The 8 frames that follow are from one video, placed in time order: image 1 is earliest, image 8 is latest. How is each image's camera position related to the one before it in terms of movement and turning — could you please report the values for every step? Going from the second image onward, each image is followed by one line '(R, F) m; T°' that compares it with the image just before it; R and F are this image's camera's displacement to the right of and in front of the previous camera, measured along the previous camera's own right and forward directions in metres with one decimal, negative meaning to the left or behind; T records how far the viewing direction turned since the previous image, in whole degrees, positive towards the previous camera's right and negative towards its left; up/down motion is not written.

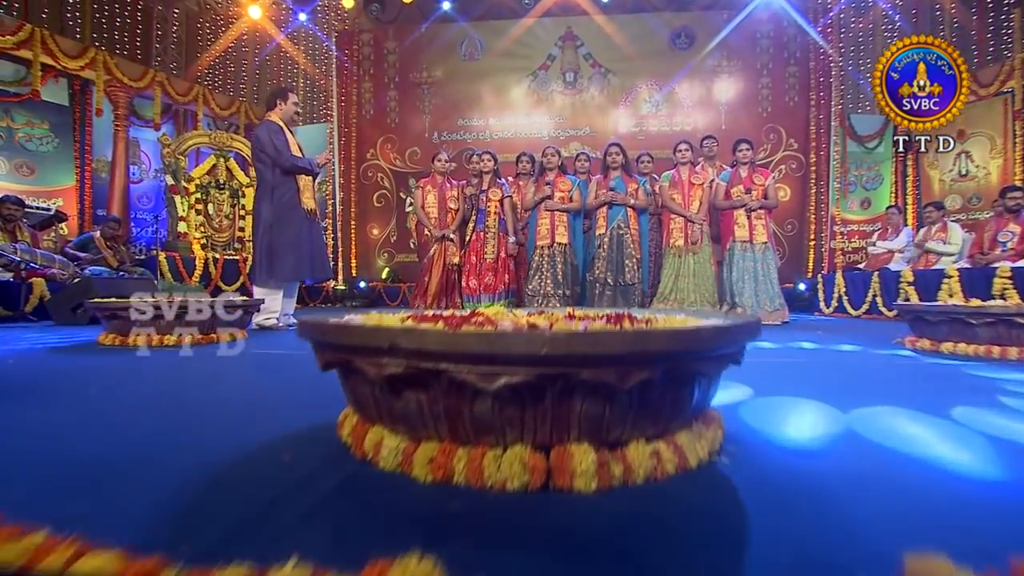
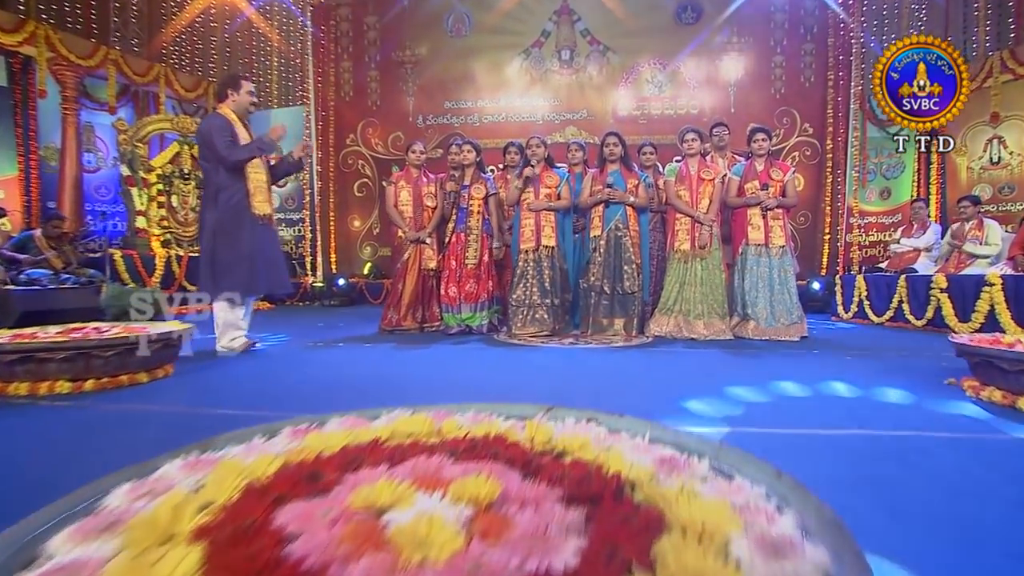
(+0.1, +0.6) m; 0°
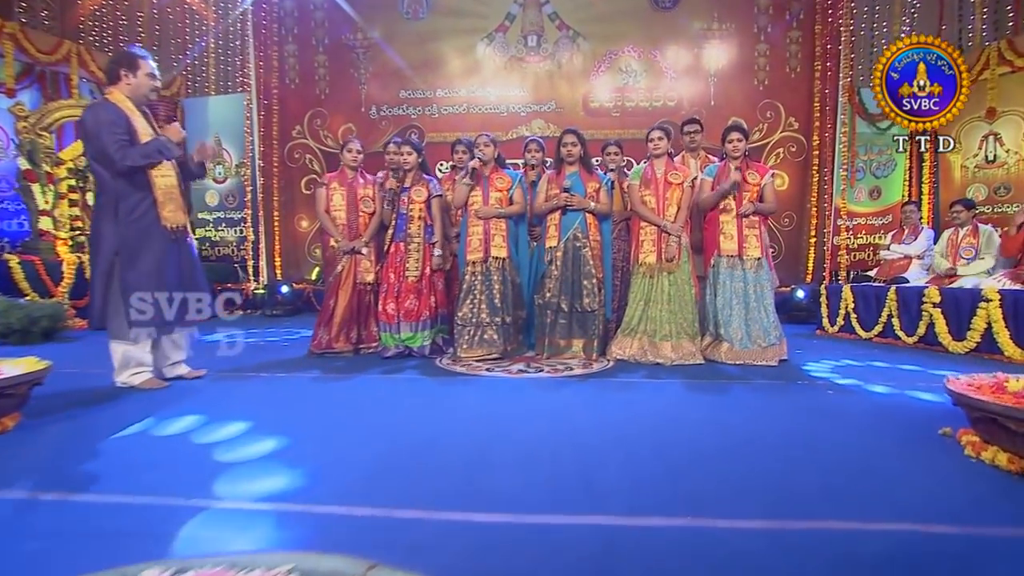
(+0.2, +0.5) m; +1°
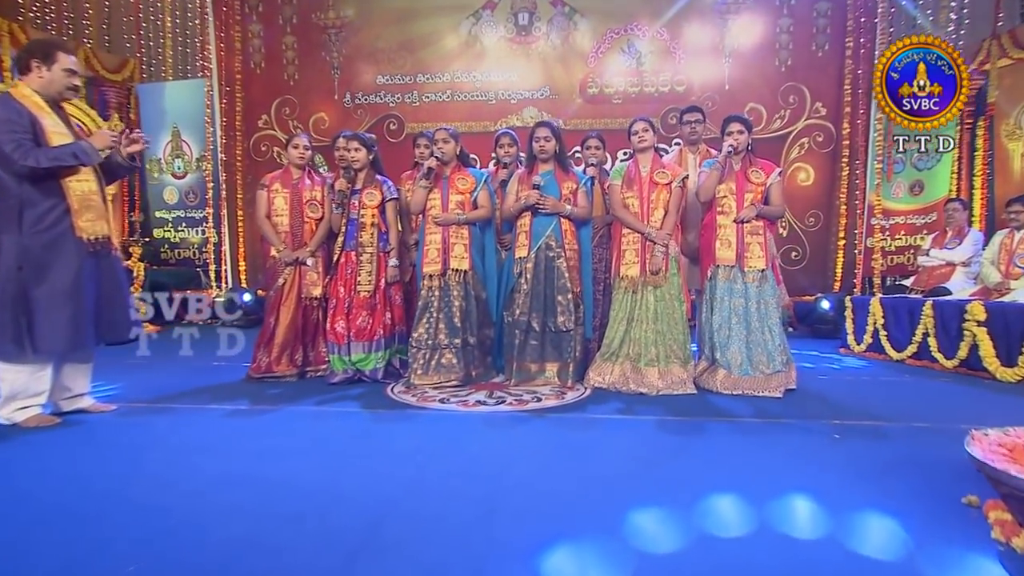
(+0.4, +0.6) m; -3°
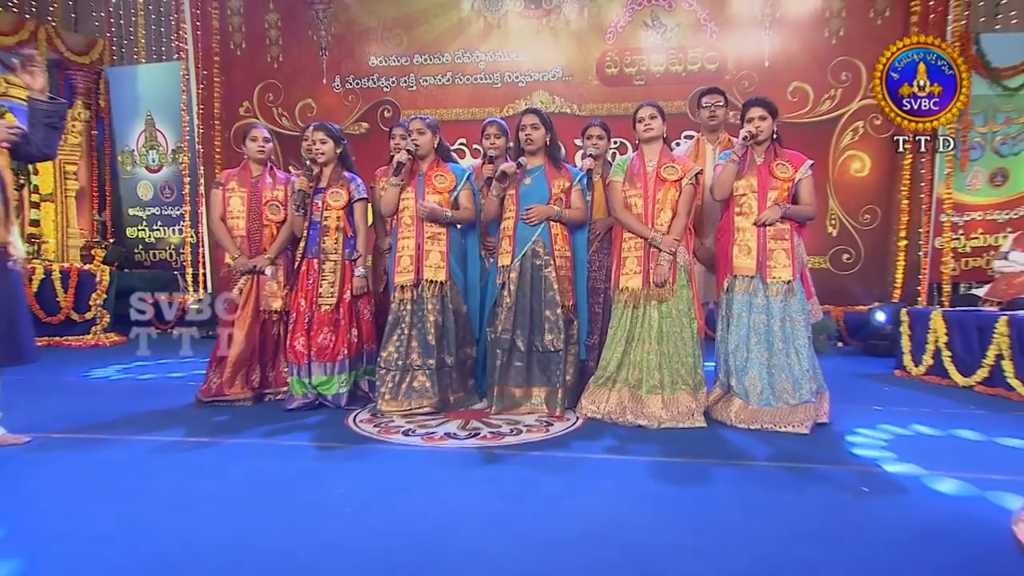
(+0.3, +0.5) m; -5°
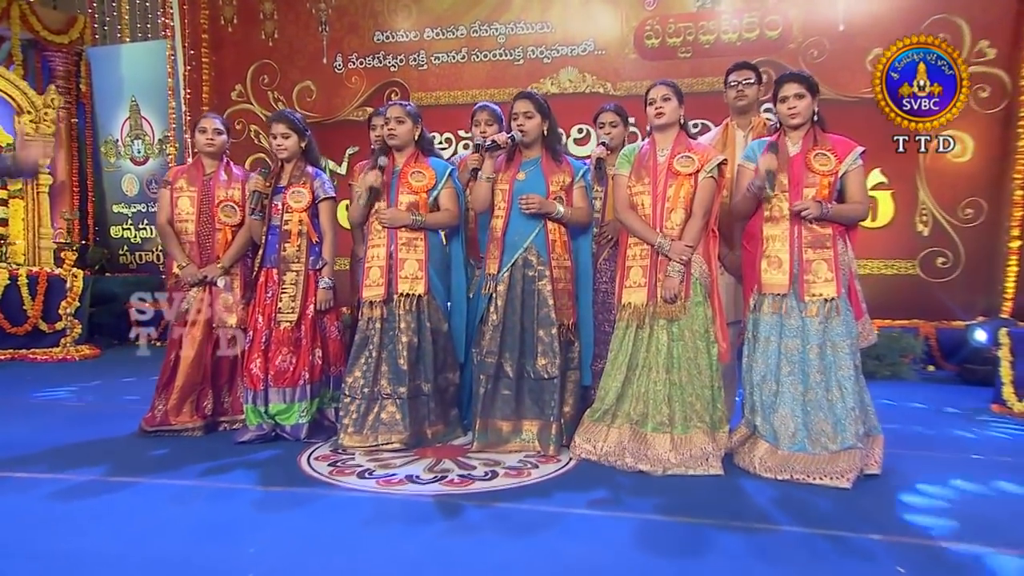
(+0.3, +0.5) m; -6°
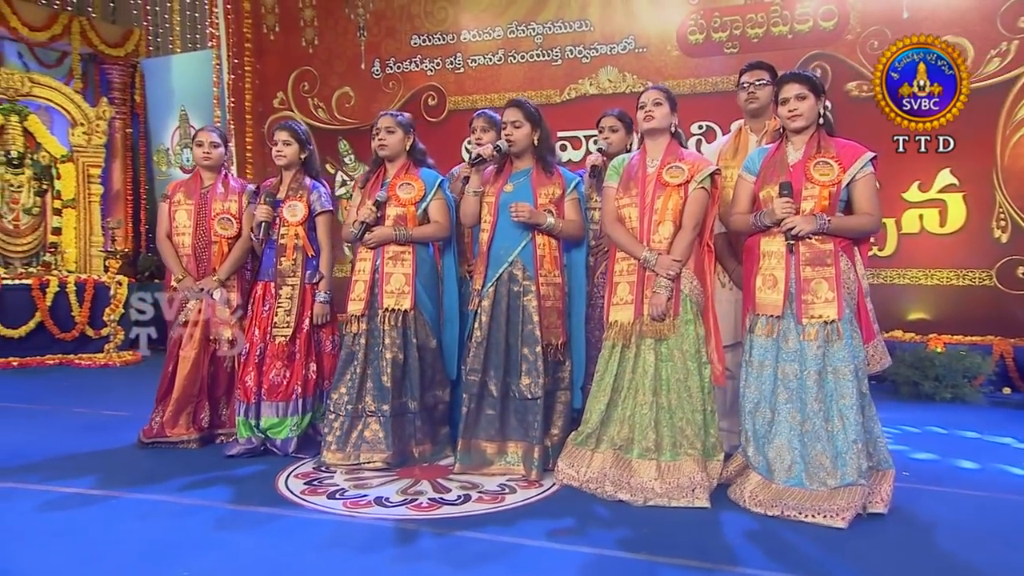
(+0.4, +0.1) m; -8°
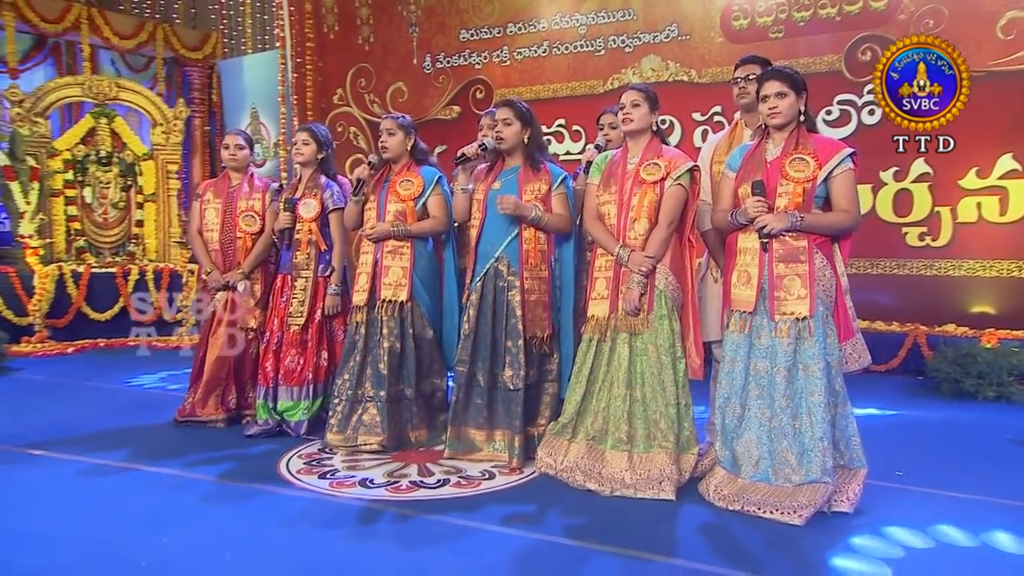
(+0.4, 0.0) m; -9°
